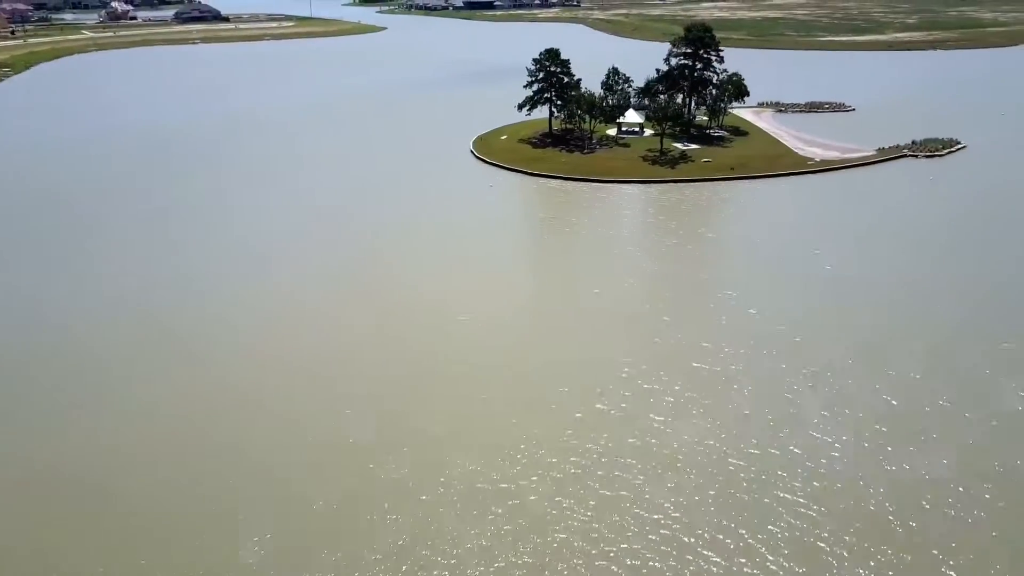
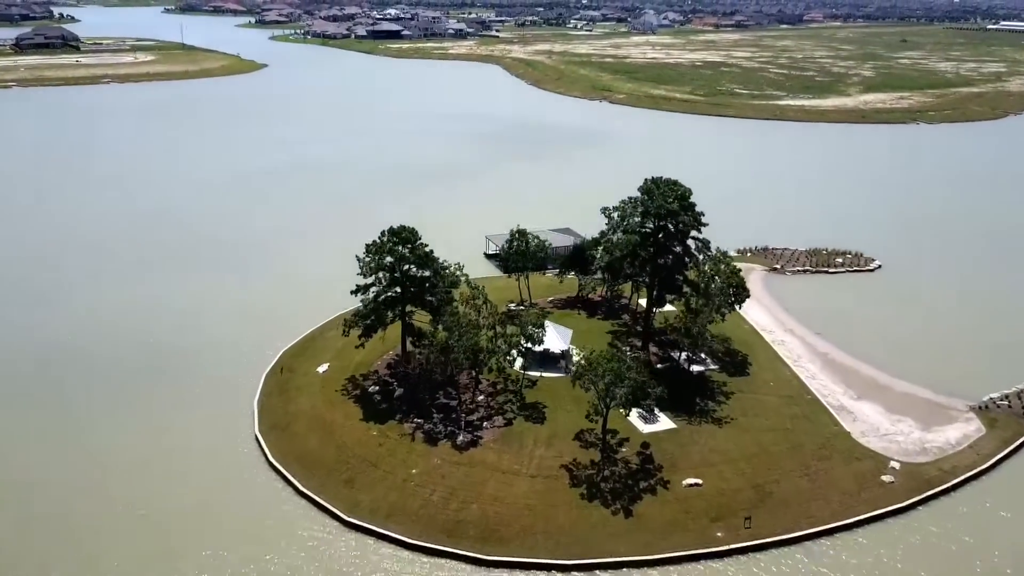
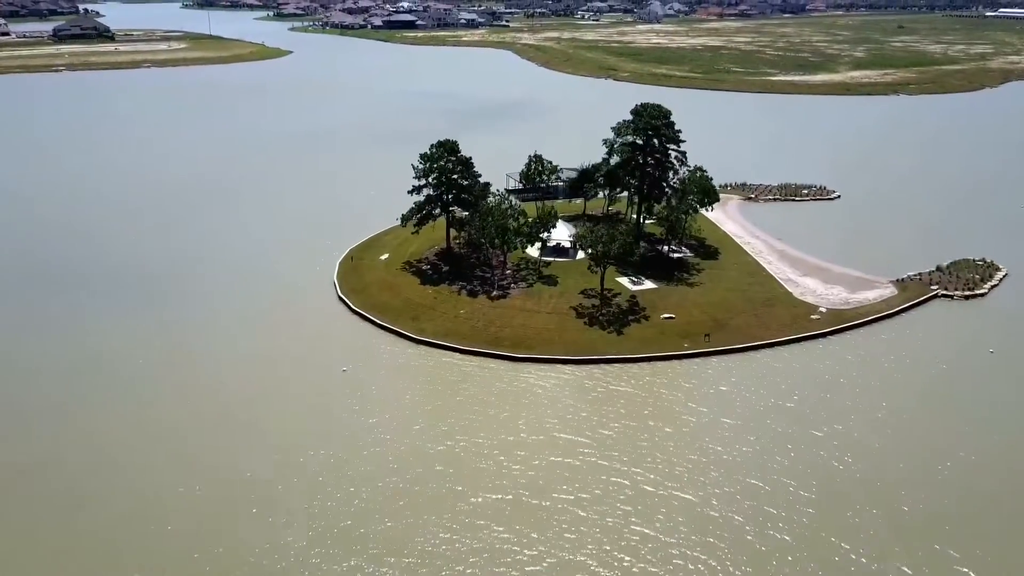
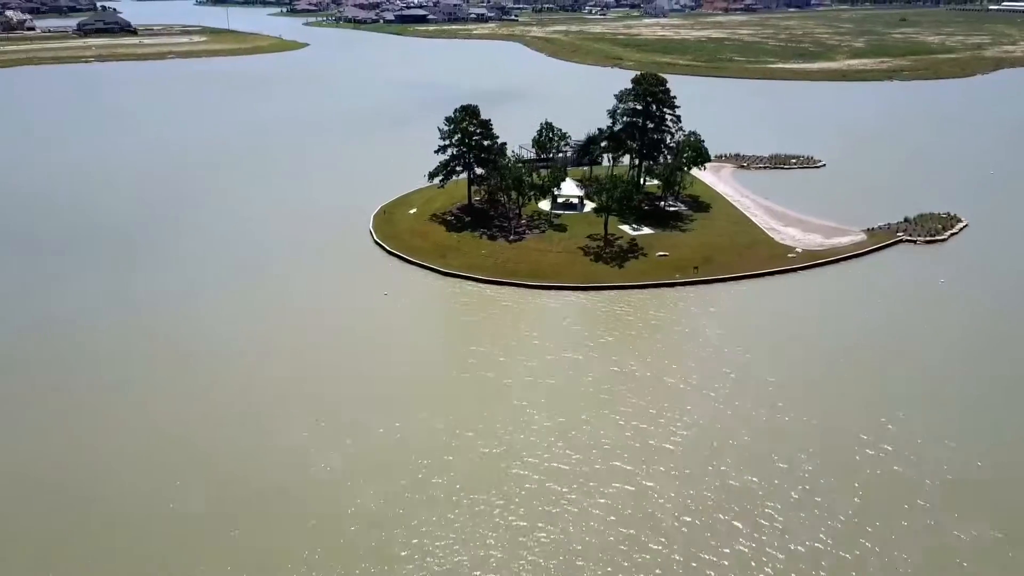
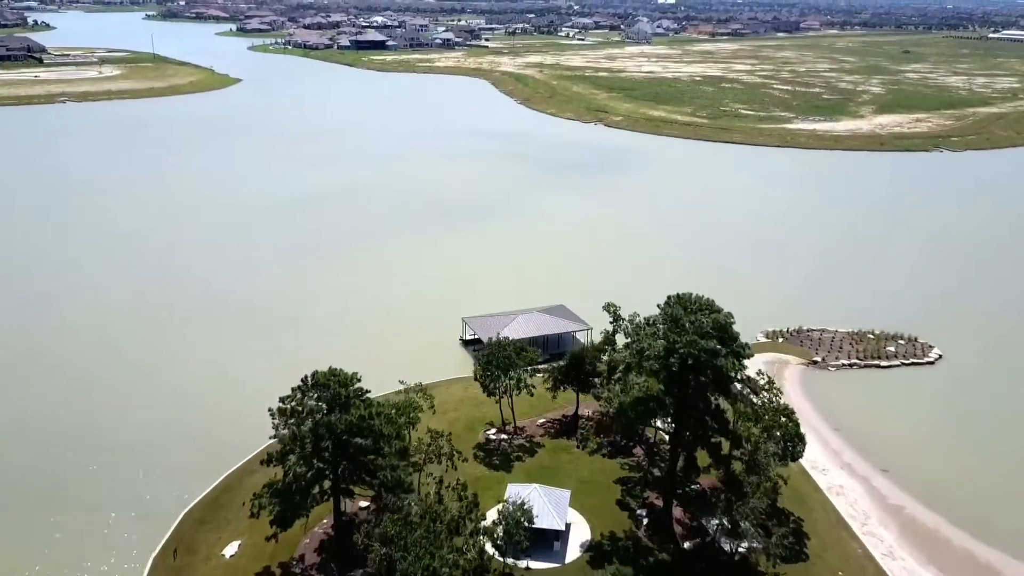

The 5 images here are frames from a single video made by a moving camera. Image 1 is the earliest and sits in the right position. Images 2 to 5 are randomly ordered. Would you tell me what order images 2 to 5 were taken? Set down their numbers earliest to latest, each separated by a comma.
4, 3, 2, 5
